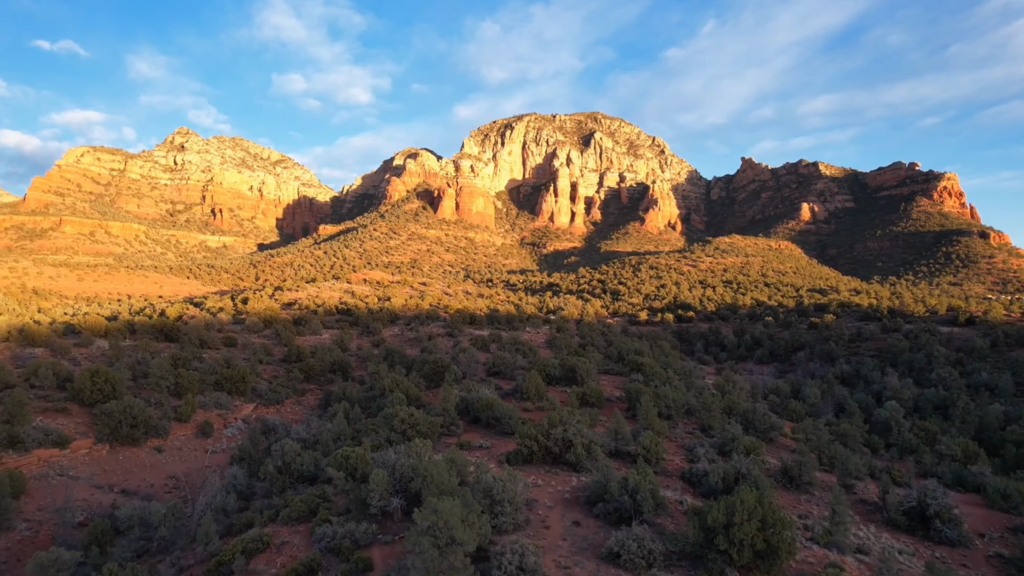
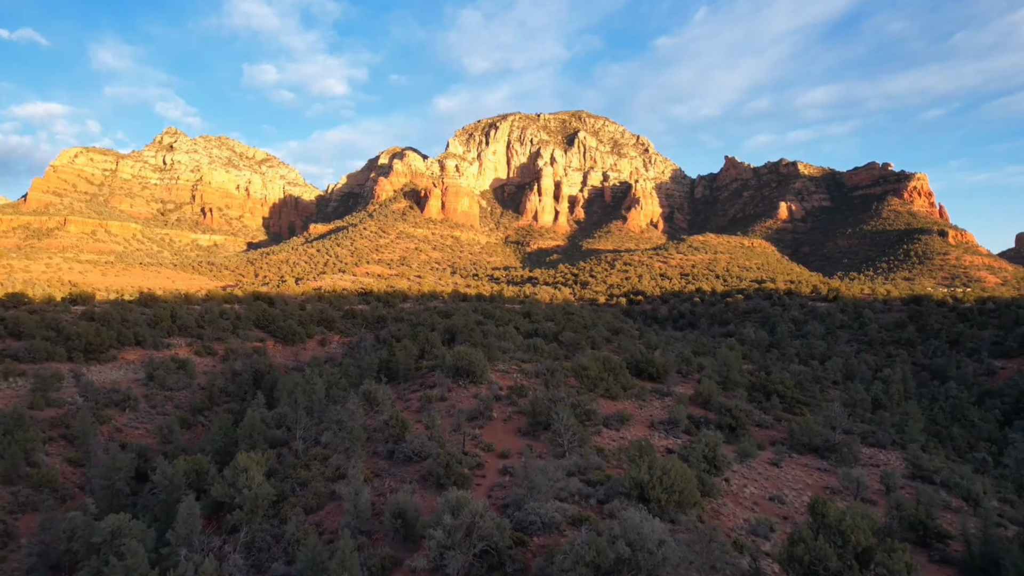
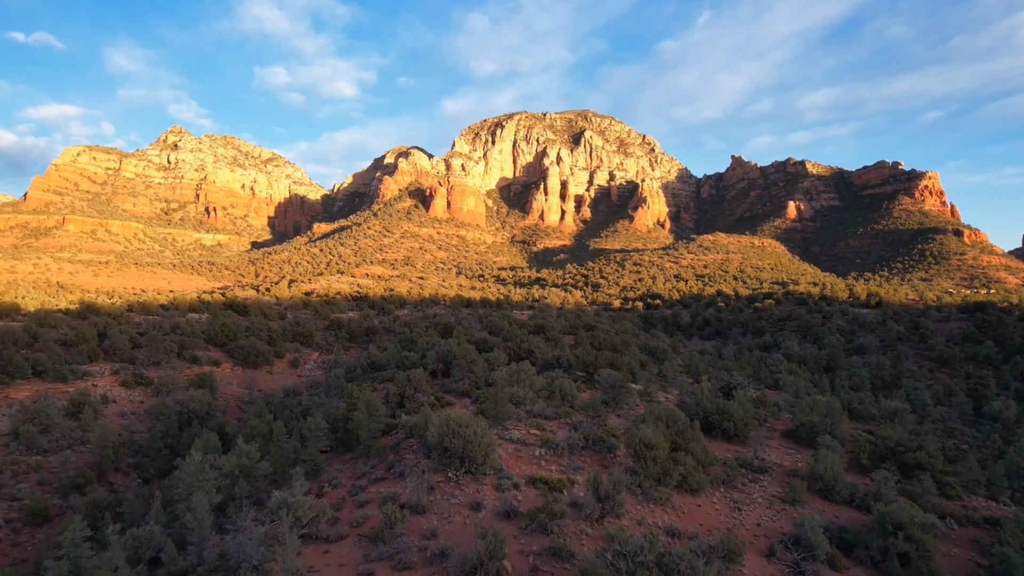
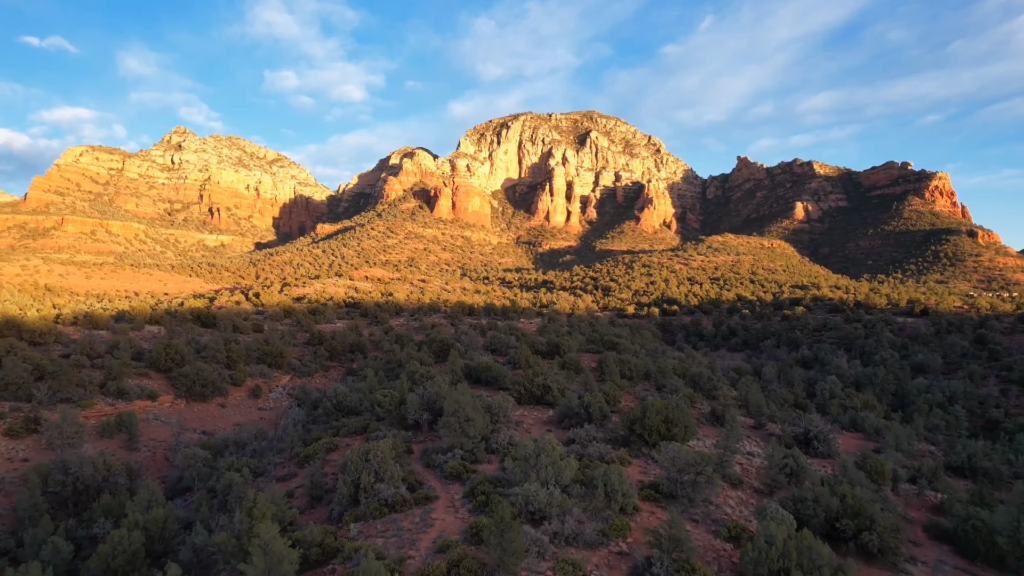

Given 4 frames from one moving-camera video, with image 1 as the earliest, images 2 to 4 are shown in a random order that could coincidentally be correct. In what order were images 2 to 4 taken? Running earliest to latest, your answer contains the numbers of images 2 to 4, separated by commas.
4, 3, 2
